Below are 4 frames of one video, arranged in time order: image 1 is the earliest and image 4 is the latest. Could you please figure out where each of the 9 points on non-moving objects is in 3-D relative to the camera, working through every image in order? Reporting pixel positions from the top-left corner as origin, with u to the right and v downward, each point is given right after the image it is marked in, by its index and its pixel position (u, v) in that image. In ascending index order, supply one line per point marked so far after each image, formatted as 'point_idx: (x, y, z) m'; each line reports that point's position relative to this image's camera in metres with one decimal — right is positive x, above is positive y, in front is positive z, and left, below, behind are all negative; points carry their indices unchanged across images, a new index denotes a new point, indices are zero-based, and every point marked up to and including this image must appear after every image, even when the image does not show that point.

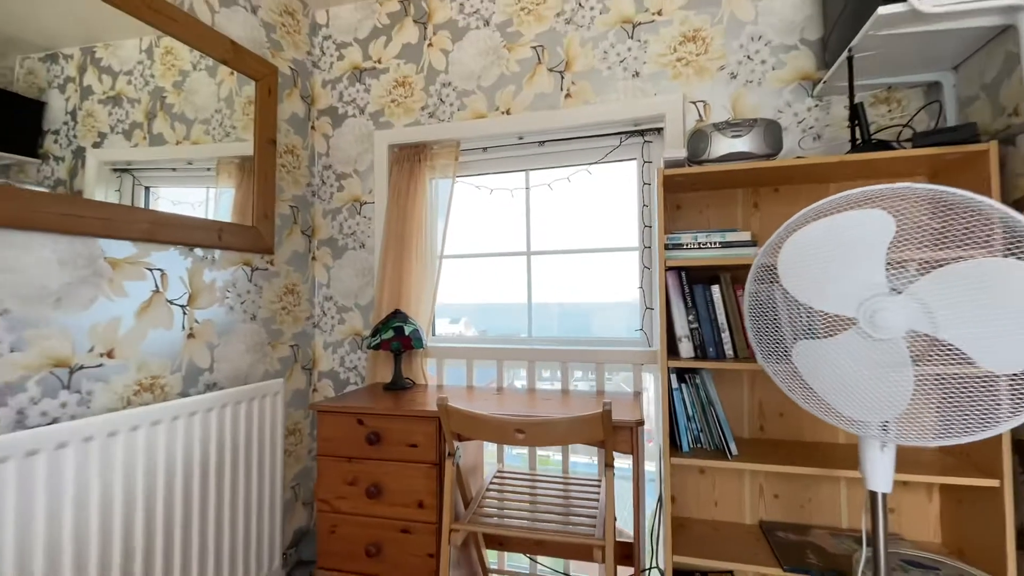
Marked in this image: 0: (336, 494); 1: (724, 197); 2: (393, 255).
0: (-0.5, -0.6, +1.4) m
1: (+0.6, +0.3, +1.4) m
2: (-0.5, +0.1, +1.8) m
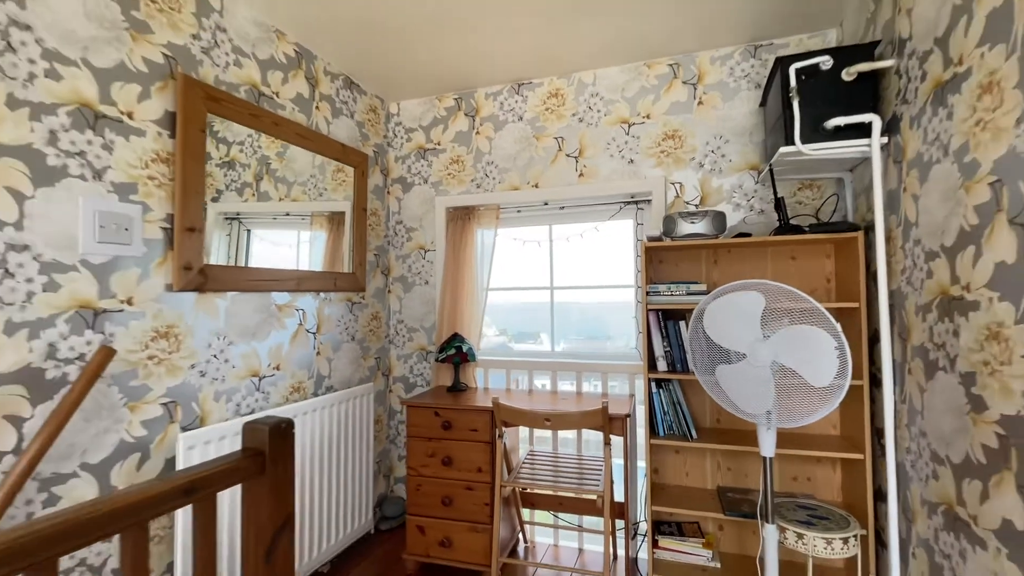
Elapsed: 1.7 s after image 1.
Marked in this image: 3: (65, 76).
0: (-0.4, -0.7, +2.0) m
1: (+0.8, +0.1, +2.0) m
2: (-0.3, 0.0, +2.5) m
3: (-1.2, +0.6, +1.3) m
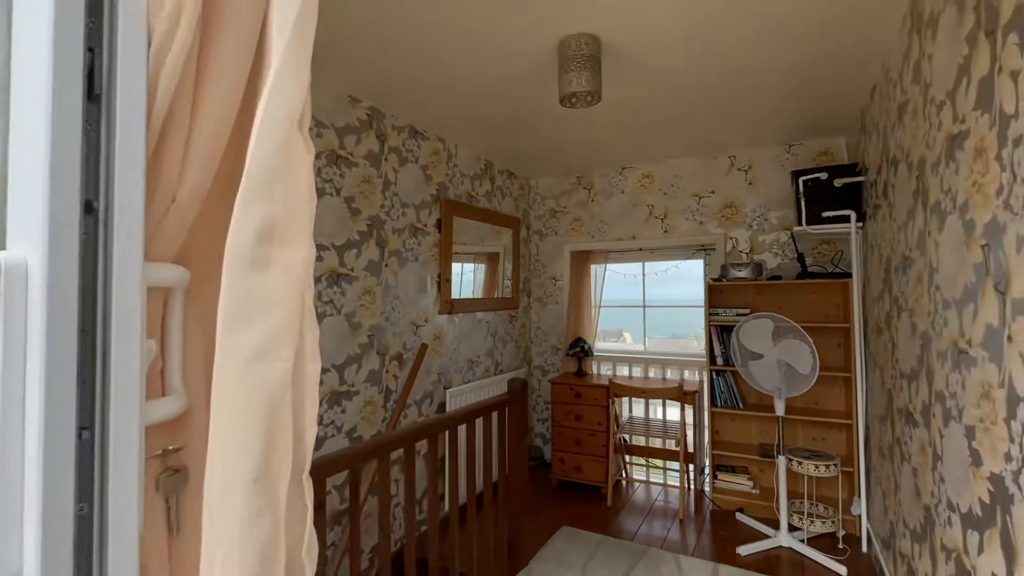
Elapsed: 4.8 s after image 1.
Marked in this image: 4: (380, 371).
0: (+0.3, -0.9, +3.2) m
1: (+1.5, 0.0, +3.0) m
2: (+0.5, -0.1, +3.6) m
3: (-0.6, +0.4, +2.6) m
4: (-0.7, -0.4, +2.4) m
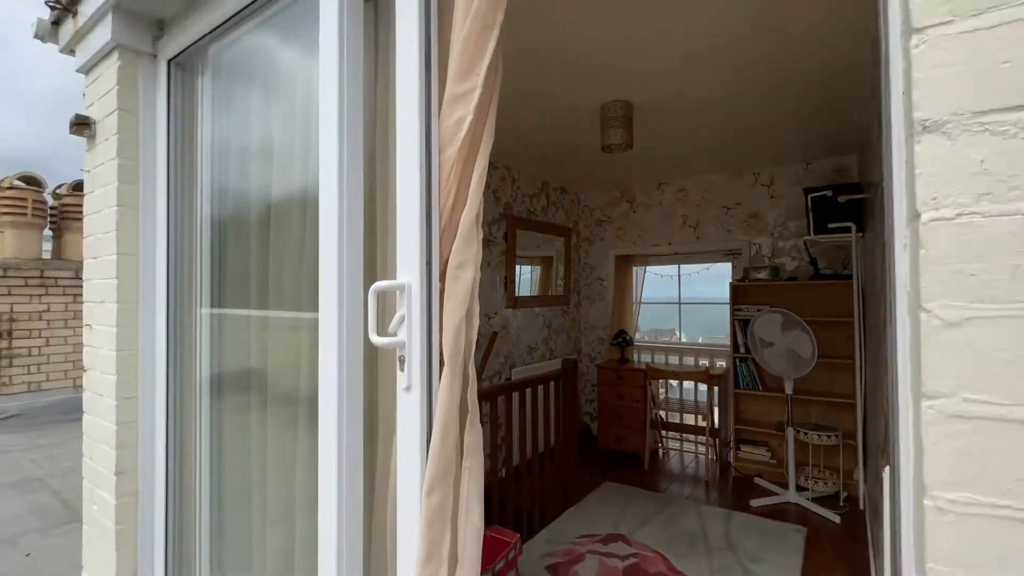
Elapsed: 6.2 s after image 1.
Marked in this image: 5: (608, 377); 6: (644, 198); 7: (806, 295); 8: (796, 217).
0: (+0.7, -0.9, +3.8) m
1: (+1.8, 0.0, +3.5) m
2: (+0.9, -0.1, +4.2) m
3: (-0.2, +0.4, +3.3) m
4: (-0.3, -0.4, +3.1) m
5: (+0.8, -0.7, +3.9) m
6: (+1.1, +0.8, +4.2) m
7: (+2.1, -0.1, +3.4) m
8: (+2.1, +0.5, +3.5) m
